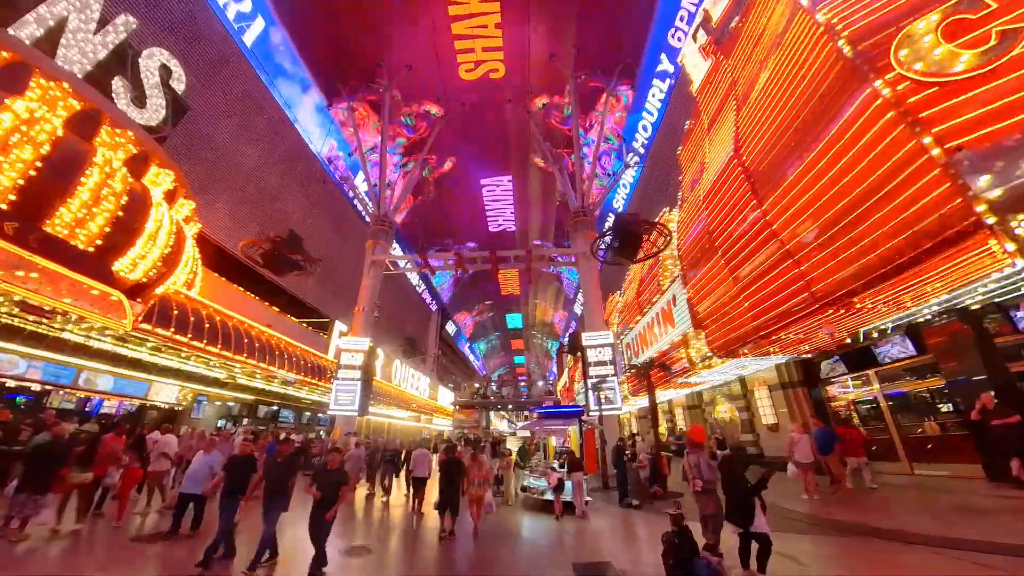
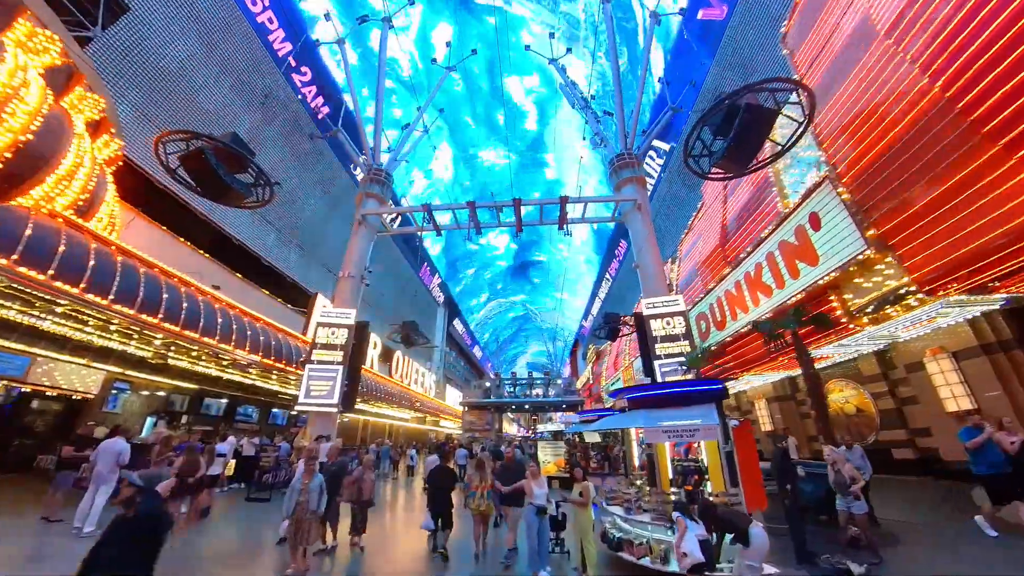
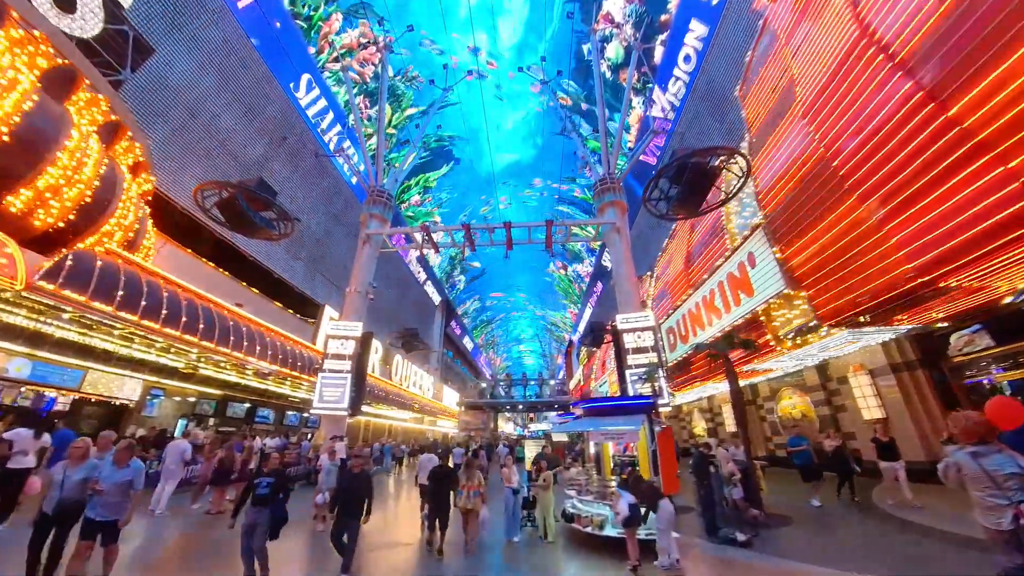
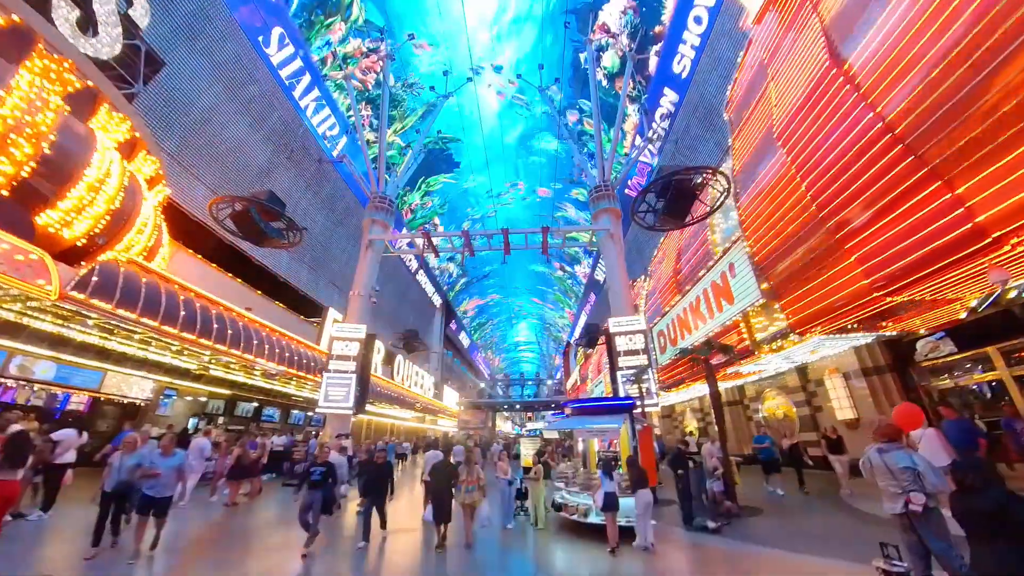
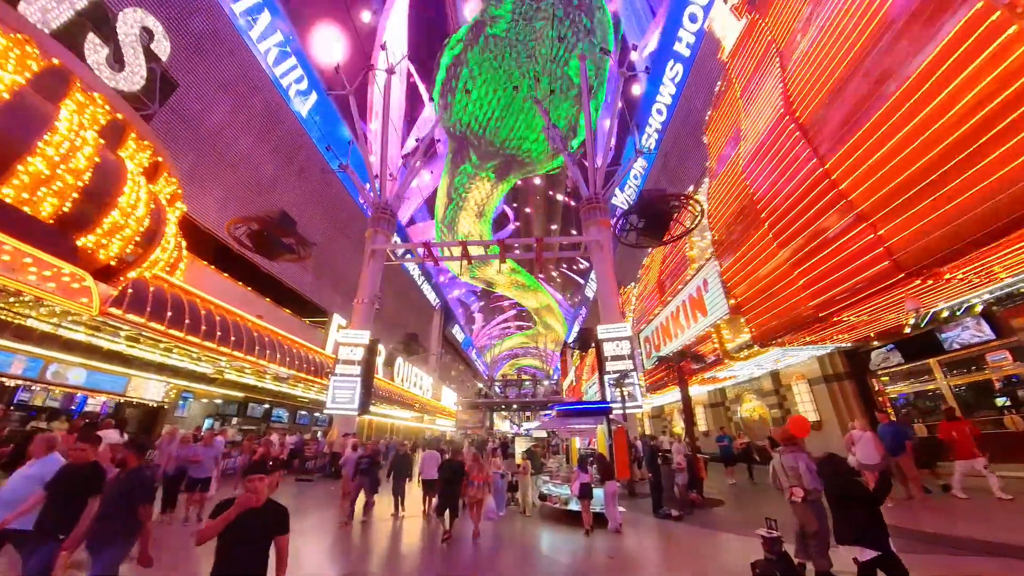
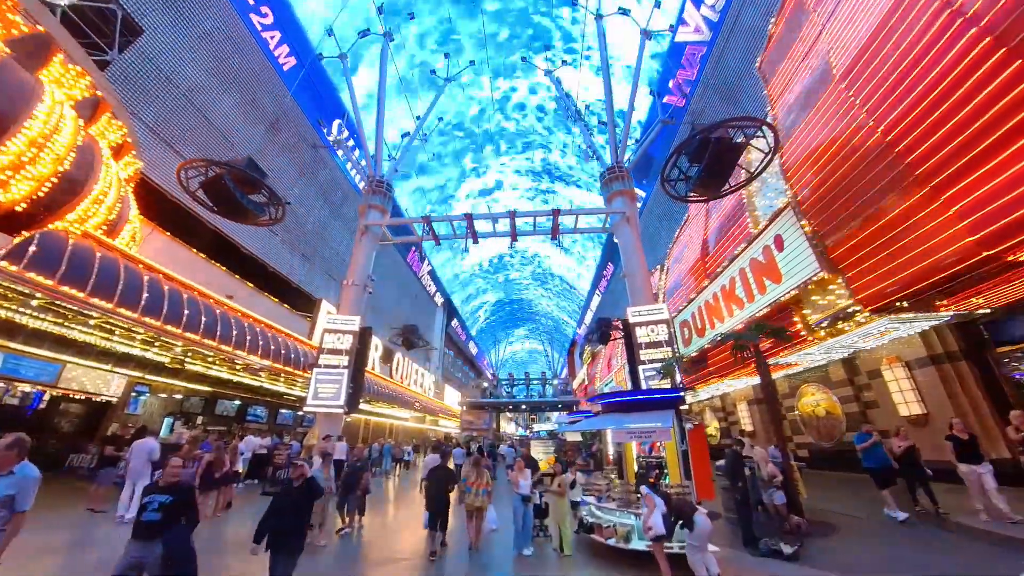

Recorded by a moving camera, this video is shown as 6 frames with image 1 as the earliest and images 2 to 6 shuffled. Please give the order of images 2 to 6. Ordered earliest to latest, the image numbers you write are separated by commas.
5, 4, 3, 6, 2
